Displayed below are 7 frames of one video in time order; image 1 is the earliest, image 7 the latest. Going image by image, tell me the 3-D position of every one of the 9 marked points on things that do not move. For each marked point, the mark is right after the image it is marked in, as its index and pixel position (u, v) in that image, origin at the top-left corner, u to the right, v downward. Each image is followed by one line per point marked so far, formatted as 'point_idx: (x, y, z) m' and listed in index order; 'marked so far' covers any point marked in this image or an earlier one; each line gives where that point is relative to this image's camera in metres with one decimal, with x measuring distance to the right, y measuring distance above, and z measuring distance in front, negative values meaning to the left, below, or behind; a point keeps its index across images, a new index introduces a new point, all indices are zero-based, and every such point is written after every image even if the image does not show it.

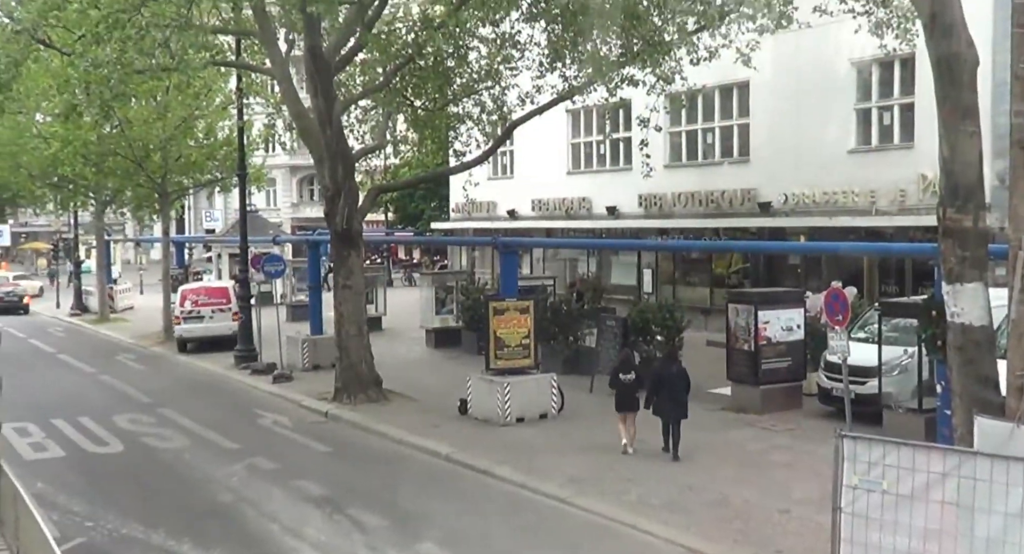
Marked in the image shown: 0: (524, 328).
0: (+0.2, -0.8, +13.3) m
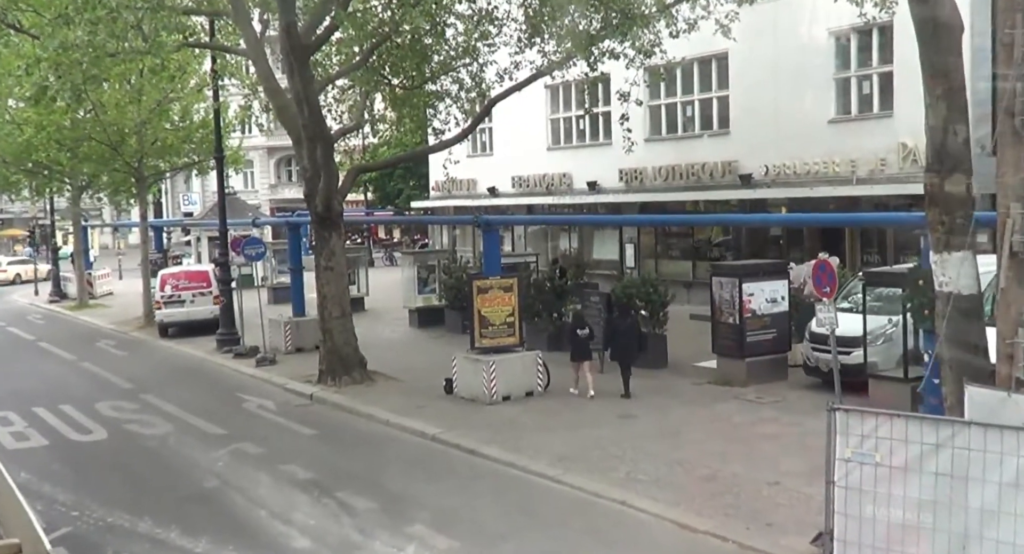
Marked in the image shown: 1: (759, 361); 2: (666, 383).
0: (-0.1, -0.4, +13.2) m
1: (+3.6, -1.3, +13.0) m
2: (+2.4, -1.7, +13.7) m
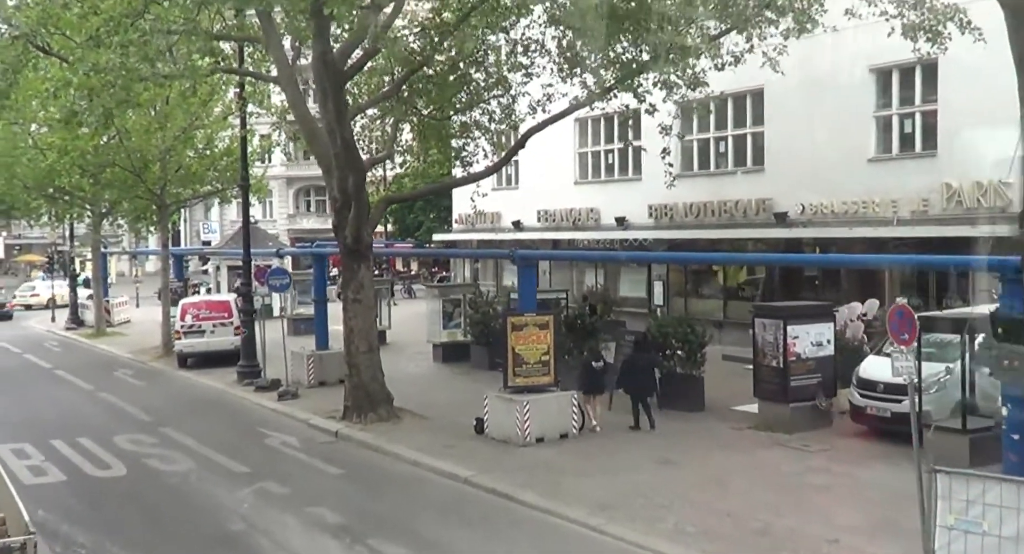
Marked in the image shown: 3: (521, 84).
0: (+0.5, -1.0, +12.8) m
1: (+4.1, -1.9, +12.5) m
2: (+2.9, -2.3, +13.2) m
3: (+0.2, +4.1, +18.6) m
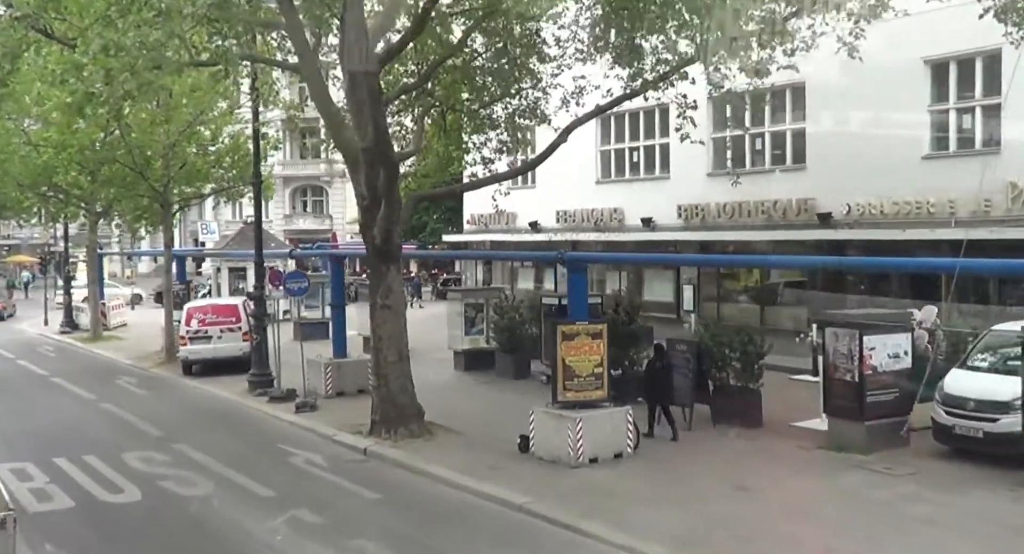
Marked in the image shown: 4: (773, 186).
0: (+1.1, -1.0, +11.7) m
1: (+4.8, -1.9, +11.5) m
2: (+3.5, -2.3, +12.1) m
3: (+0.8, +4.0, +17.5) m
4: (+5.7, +2.0, +19.4) m
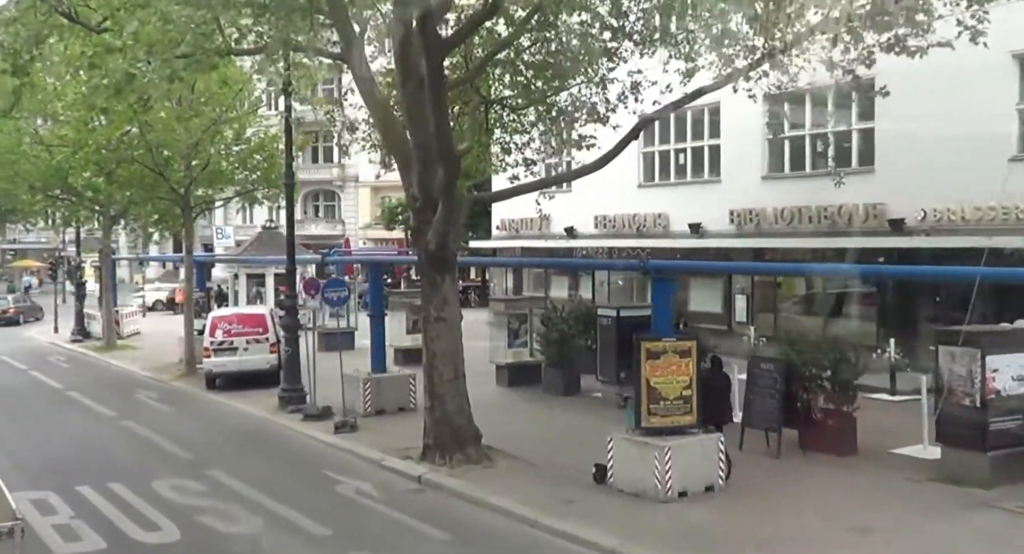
0: (+2.0, -1.2, +10.5) m
1: (+5.7, -2.1, +10.2) m
2: (+4.5, -2.5, +10.9) m
3: (+1.8, +3.8, +16.3) m
4: (+6.7, +1.8, +18.2) m
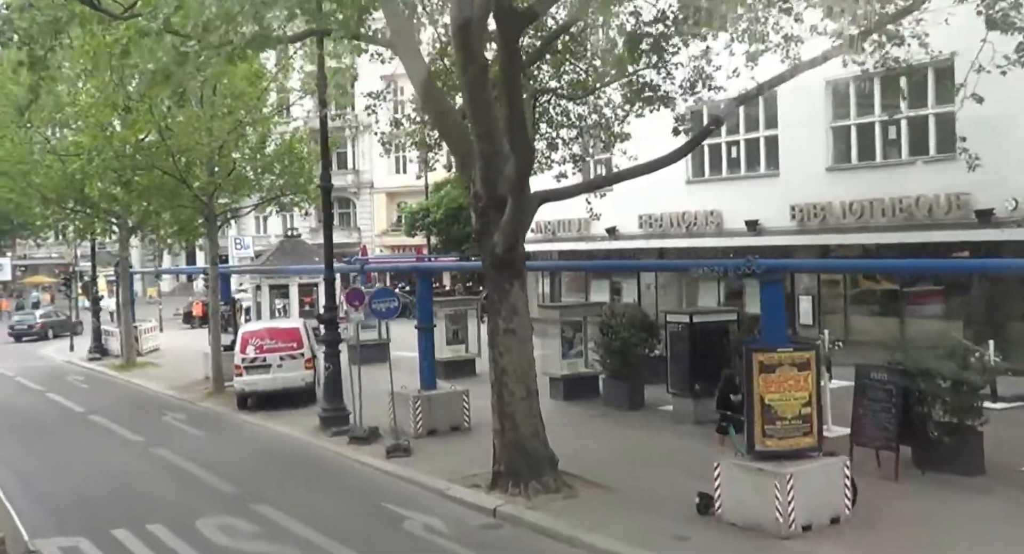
0: (+3.0, -1.2, +9.2) m
1: (+6.7, -2.0, +8.9) m
2: (+5.5, -2.4, +9.6) m
3: (+2.7, +3.8, +15.0) m
4: (+7.7, +1.8, +16.9) m
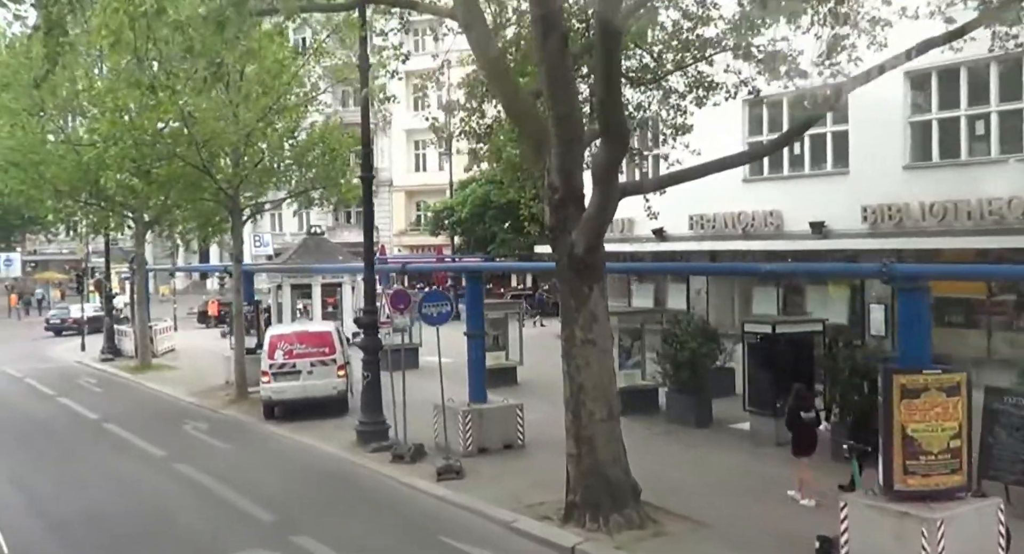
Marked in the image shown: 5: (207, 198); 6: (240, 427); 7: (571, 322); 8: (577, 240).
0: (+3.9, -1.3, +7.8) m
1: (+7.5, -2.1, +7.5) m
2: (+6.3, -2.5, +8.1) m
3: (+3.6, +3.7, +13.6) m
4: (+8.6, +1.7, +15.4) m
5: (-7.0, +1.8, +20.0) m
6: (-5.0, -2.7, +16.2) m
7: (+0.6, -0.5, +9.7) m
8: (+0.7, +0.4, +9.6) m
